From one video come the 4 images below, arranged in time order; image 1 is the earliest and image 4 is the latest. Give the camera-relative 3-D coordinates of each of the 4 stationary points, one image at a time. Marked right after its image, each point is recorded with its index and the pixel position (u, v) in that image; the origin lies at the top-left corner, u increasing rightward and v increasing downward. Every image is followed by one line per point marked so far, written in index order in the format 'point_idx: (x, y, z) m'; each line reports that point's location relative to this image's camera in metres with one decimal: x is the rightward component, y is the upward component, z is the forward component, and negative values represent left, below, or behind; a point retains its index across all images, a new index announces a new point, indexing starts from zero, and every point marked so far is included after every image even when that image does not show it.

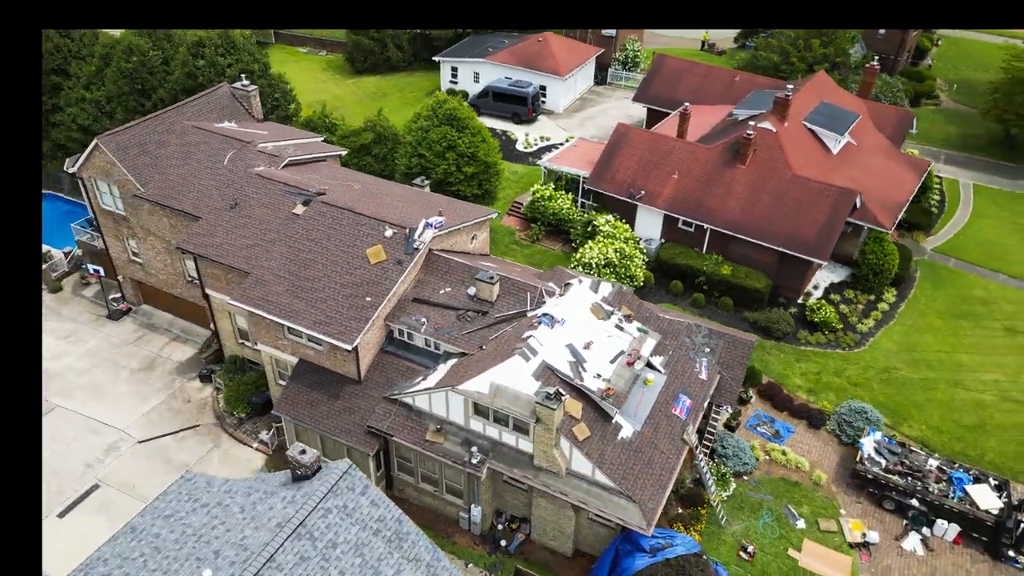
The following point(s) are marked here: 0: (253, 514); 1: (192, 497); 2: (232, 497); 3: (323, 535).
0: (-5.6, -4.9, +16.4) m
1: (-7.4, -4.9, +17.6) m
2: (-6.4, -4.8, +17.2) m
3: (-3.9, -5.2, +15.7) m
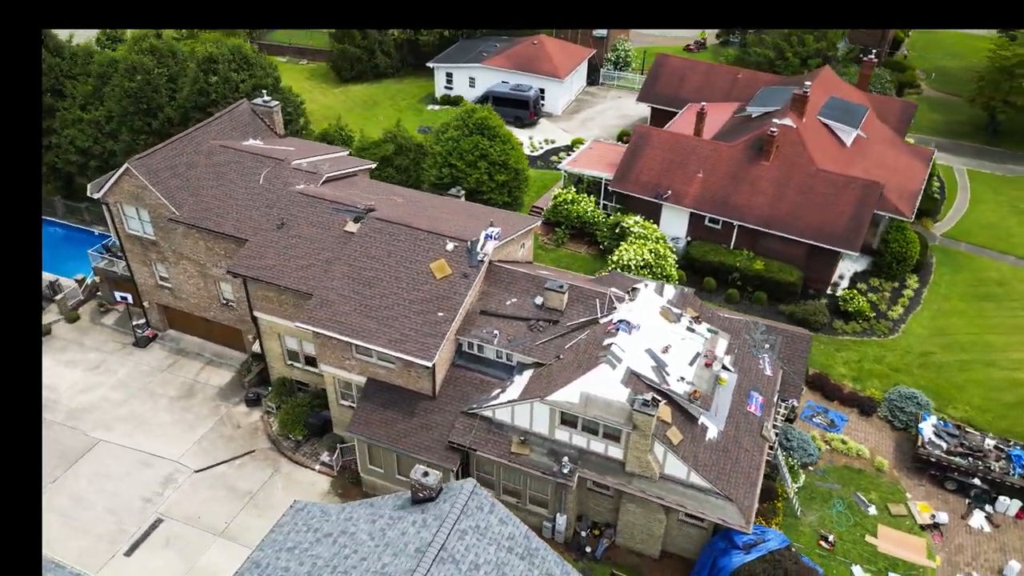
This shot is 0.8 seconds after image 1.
0: (-2.7, -5.4, +16.2) m
1: (-4.6, -5.5, +17.4) m
2: (-3.5, -5.3, +17.0) m
3: (-1.0, -5.6, +15.6) m
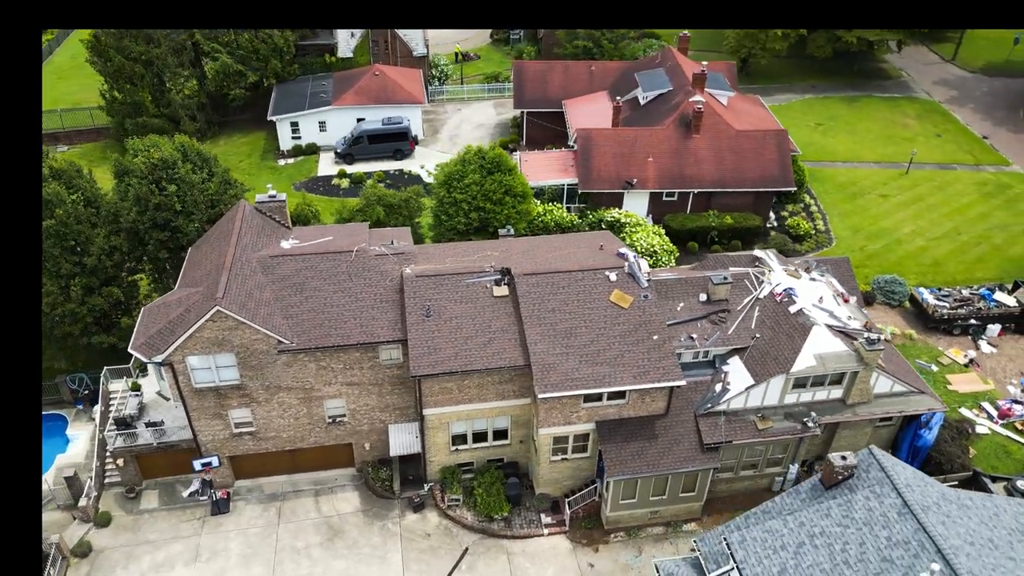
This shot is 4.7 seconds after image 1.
0: (+8.6, -5.7, +18.6) m
1: (+6.6, -6.4, +18.9) m
2: (+7.6, -5.9, +19.0) m
3: (+10.4, -5.3, +18.9) m
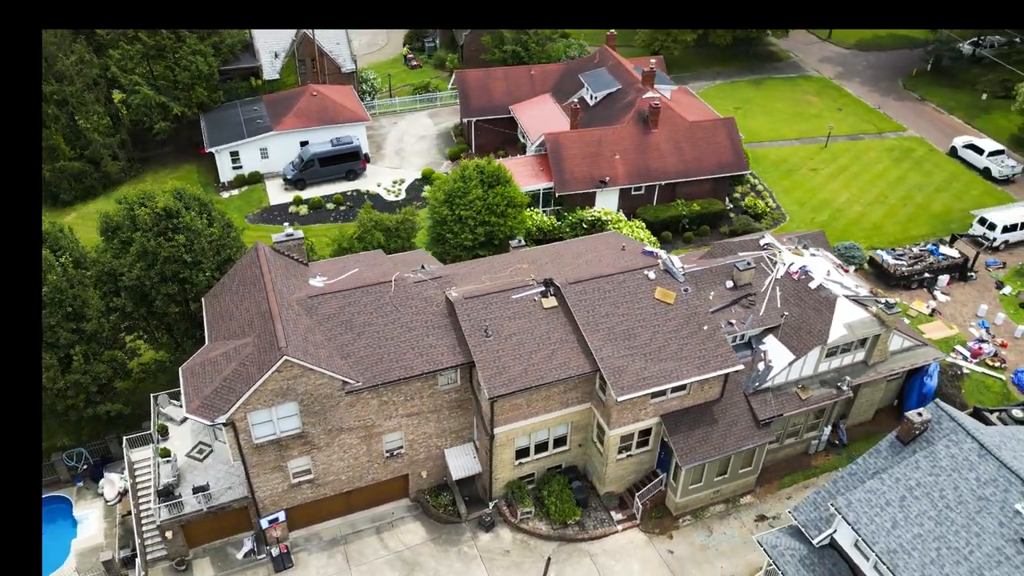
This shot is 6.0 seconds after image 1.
0: (+12.1, -5.0, +20.8) m
1: (+10.1, -5.9, +20.7) m
2: (+11.0, -5.3, +21.0) m
3: (+13.7, -4.3, +21.4) m
